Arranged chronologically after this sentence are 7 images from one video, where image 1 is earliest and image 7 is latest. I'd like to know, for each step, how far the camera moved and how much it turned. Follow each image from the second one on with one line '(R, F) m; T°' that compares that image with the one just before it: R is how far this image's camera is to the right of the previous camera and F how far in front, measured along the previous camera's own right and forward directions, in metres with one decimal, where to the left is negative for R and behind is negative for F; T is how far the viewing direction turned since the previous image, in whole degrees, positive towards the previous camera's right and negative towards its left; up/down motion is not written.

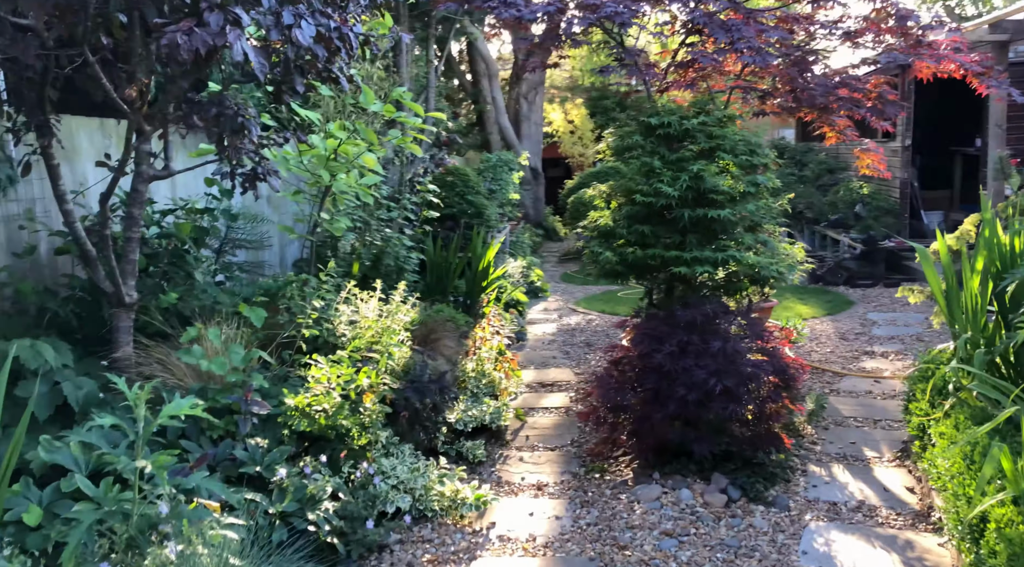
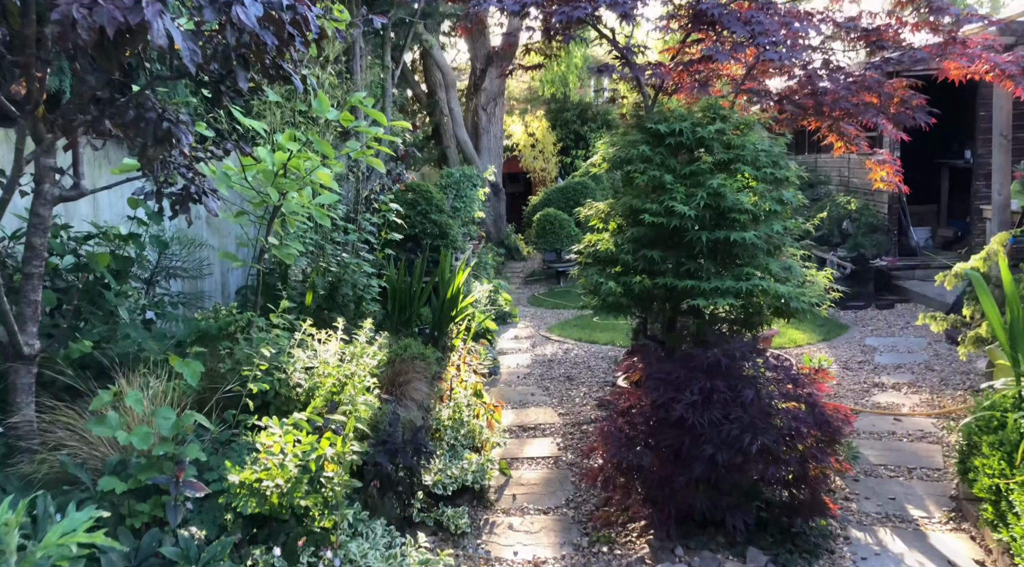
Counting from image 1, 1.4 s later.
(-0.1, +0.6) m; +3°
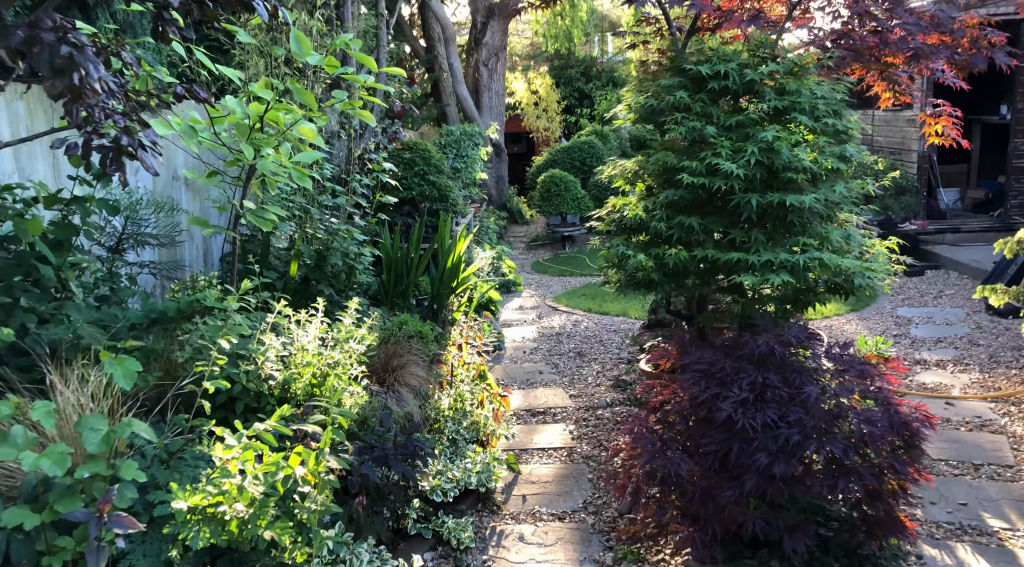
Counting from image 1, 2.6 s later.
(0.0, +0.5) m; 0°
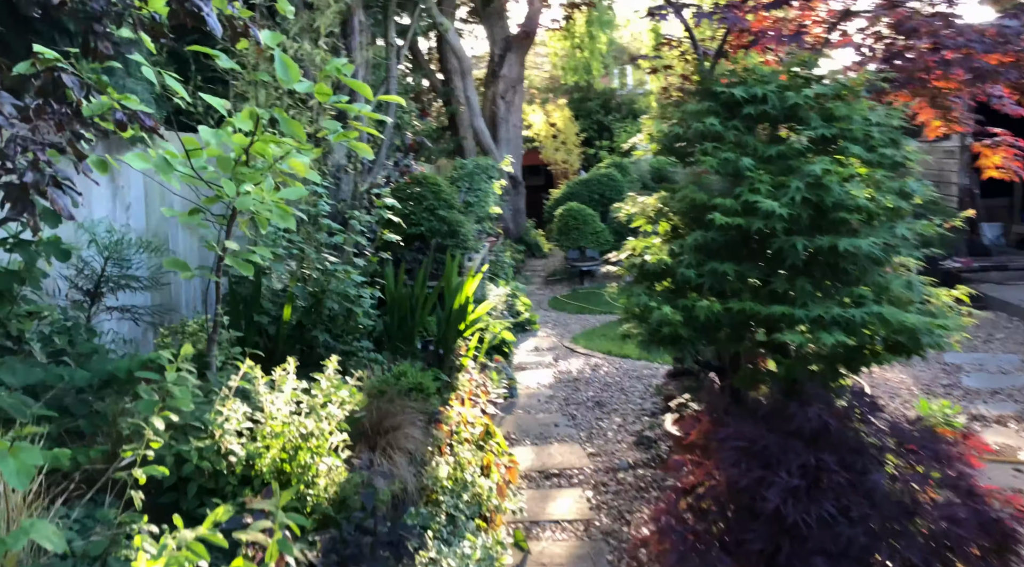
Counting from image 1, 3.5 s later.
(0.0, +0.4) m; -1°
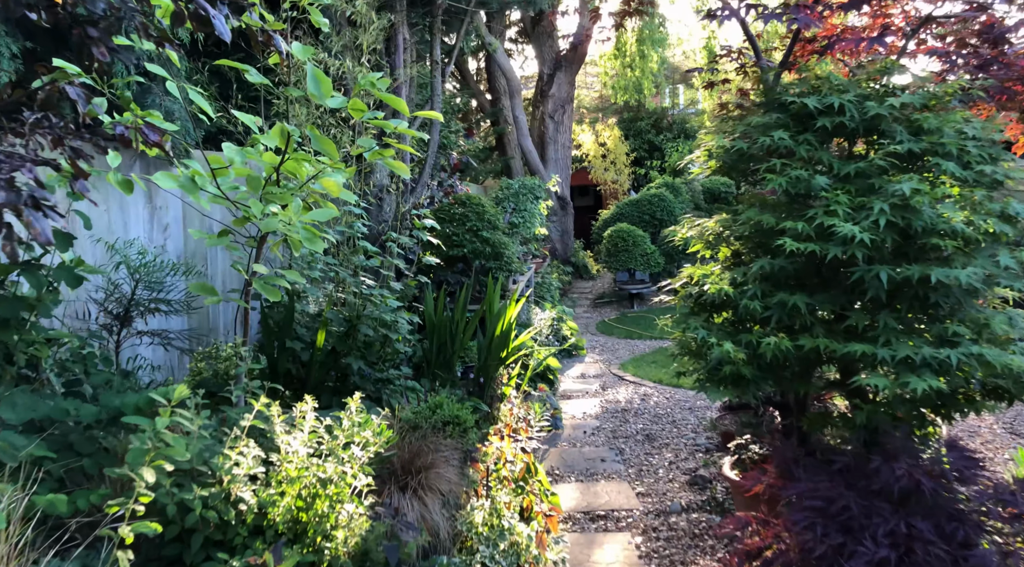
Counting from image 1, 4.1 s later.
(0.0, +0.2) m; -3°
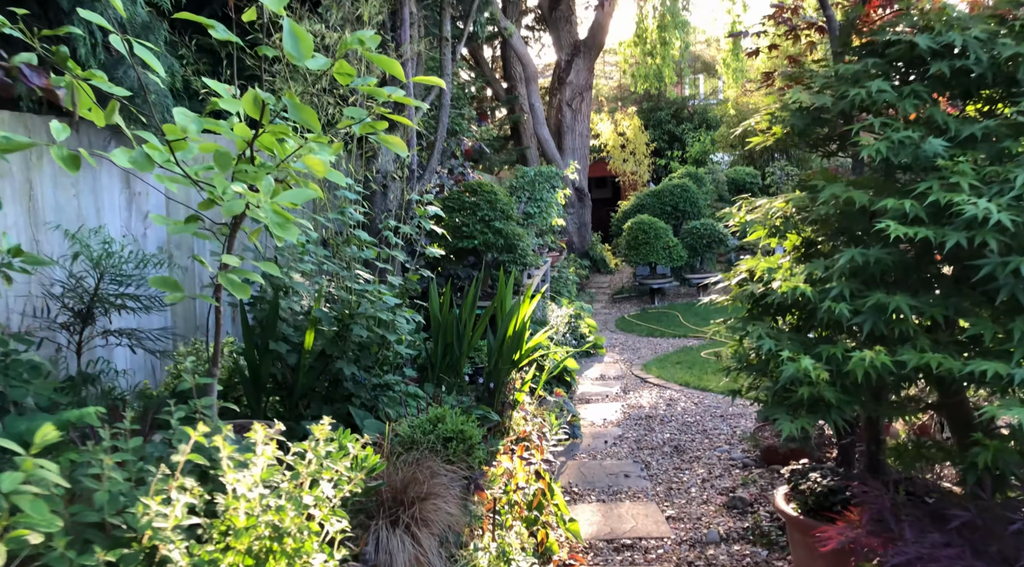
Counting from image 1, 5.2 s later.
(0.0, +0.5) m; -1°
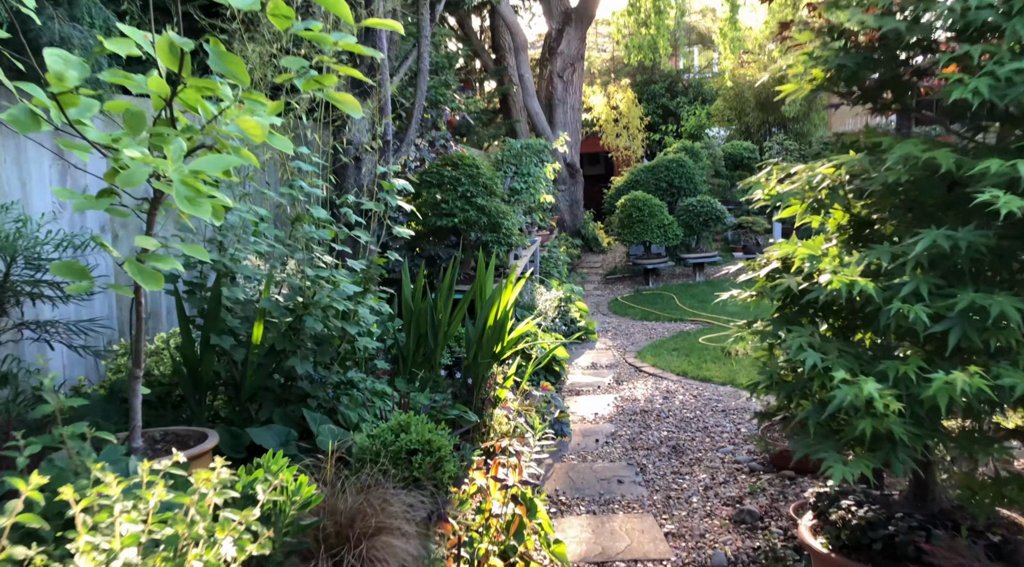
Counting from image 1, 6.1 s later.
(+0.1, +0.4) m; 0°
